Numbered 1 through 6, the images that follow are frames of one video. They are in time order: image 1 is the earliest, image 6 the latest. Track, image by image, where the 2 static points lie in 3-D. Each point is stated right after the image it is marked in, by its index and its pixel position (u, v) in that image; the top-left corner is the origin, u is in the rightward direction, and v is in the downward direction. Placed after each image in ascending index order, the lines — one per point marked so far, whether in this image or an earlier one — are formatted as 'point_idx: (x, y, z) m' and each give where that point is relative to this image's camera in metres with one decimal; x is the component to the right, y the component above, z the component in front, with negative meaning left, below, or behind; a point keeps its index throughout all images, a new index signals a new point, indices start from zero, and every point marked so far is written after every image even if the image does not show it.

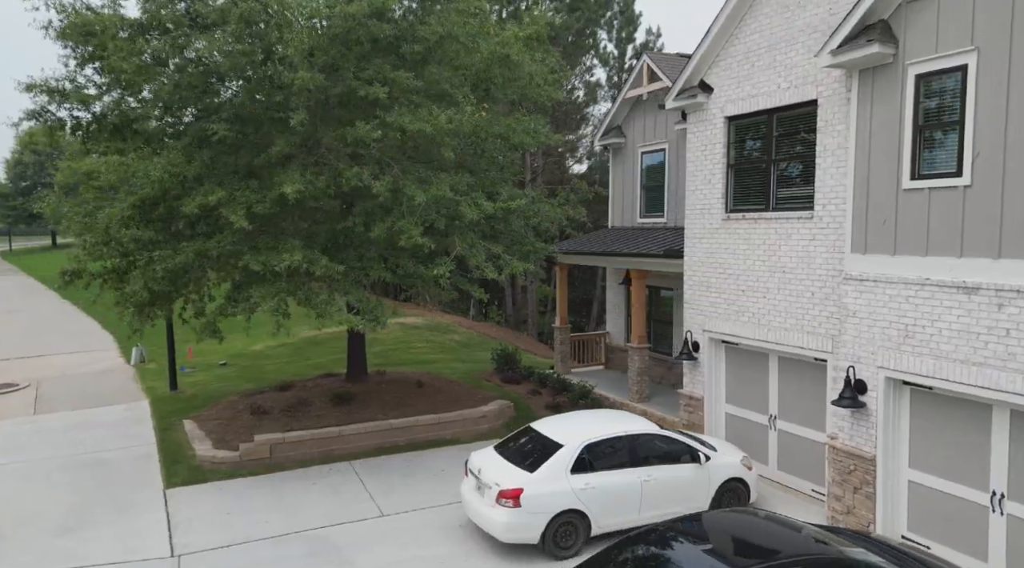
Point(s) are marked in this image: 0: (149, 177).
0: (-5.0, +1.5, +10.2) m
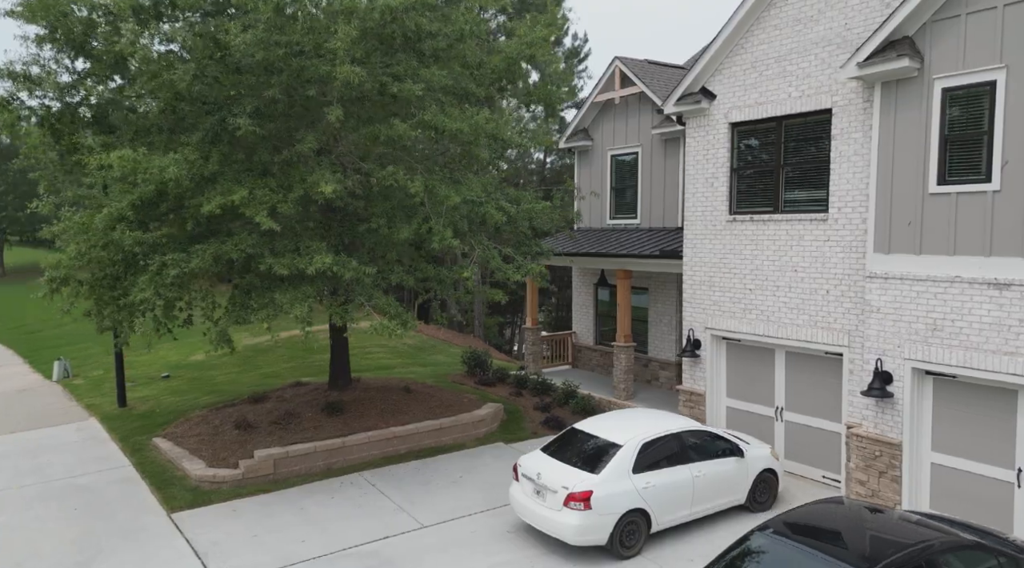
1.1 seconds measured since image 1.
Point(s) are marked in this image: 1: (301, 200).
0: (-4.4, +1.4, +9.3) m
1: (-3.0, +1.2, +10.4) m
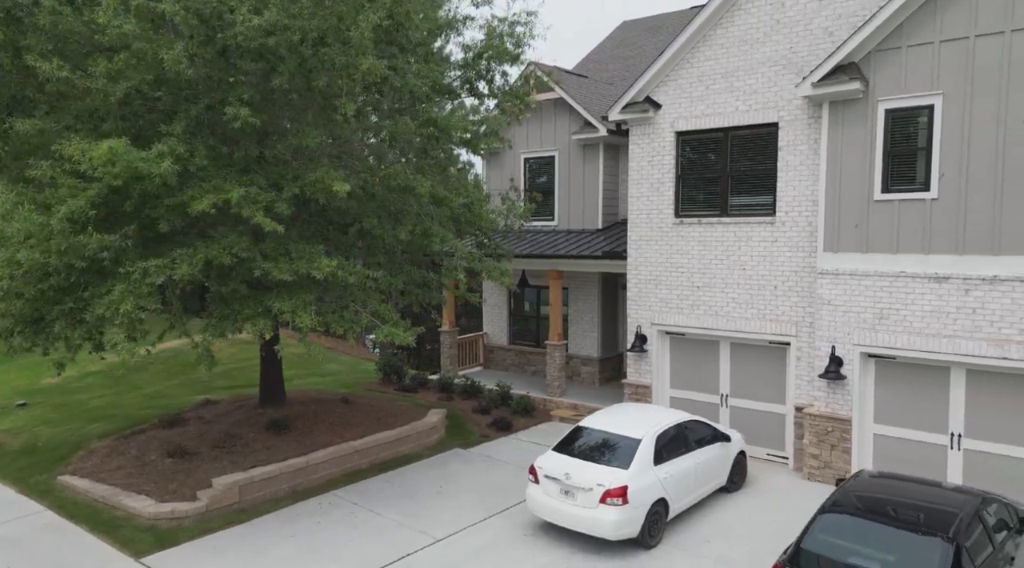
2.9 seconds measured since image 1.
0: (-3.9, +1.3, +8.1) m
1: (-2.9, +1.1, +9.5) m
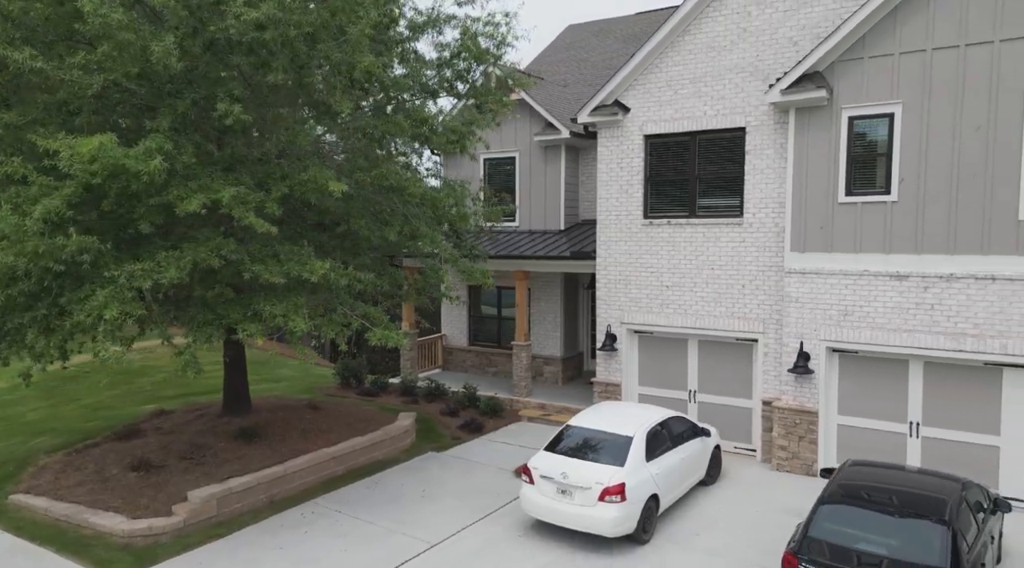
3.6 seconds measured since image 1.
0: (-3.8, +1.2, +7.7) m
1: (-2.9, +1.1, +9.2) m
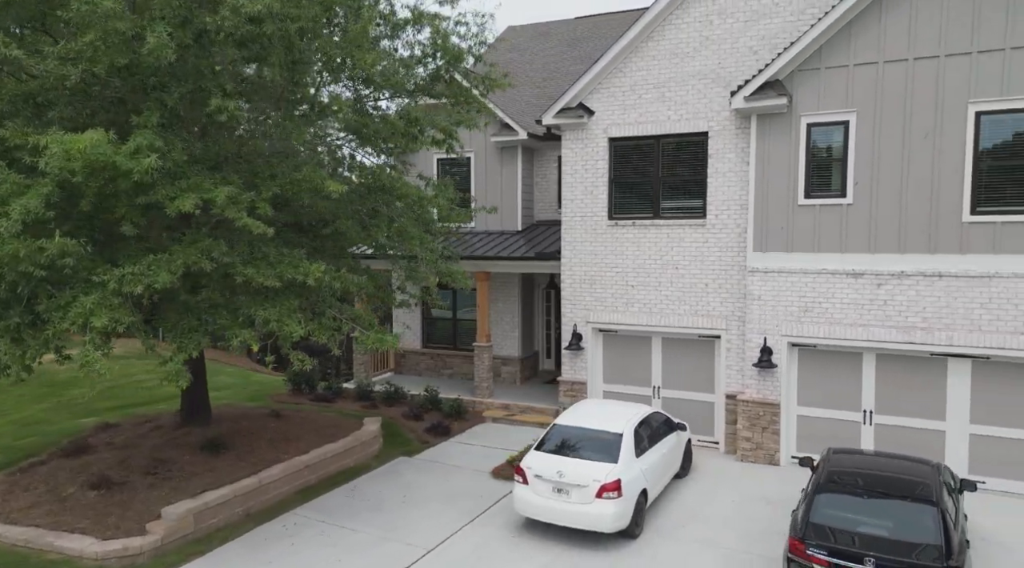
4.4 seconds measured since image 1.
0: (-3.7, +1.2, +7.3) m
1: (-2.9, +1.0, +8.9) m
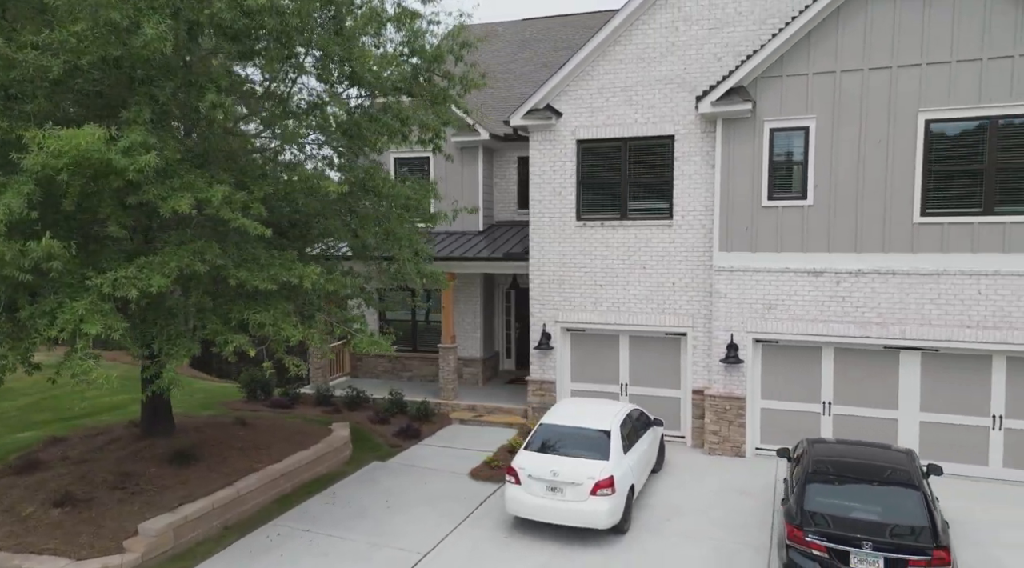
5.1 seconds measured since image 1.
0: (-3.5, +1.1, +6.9) m
1: (-3.0, +1.0, +8.6) m
